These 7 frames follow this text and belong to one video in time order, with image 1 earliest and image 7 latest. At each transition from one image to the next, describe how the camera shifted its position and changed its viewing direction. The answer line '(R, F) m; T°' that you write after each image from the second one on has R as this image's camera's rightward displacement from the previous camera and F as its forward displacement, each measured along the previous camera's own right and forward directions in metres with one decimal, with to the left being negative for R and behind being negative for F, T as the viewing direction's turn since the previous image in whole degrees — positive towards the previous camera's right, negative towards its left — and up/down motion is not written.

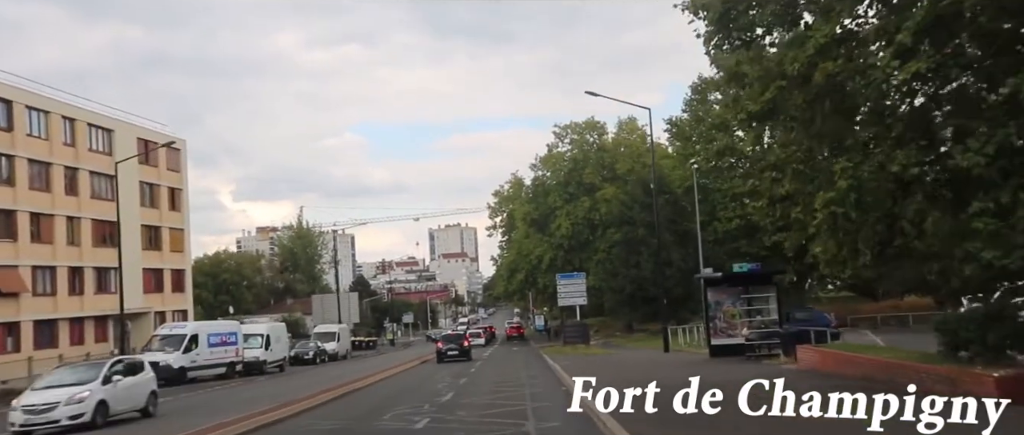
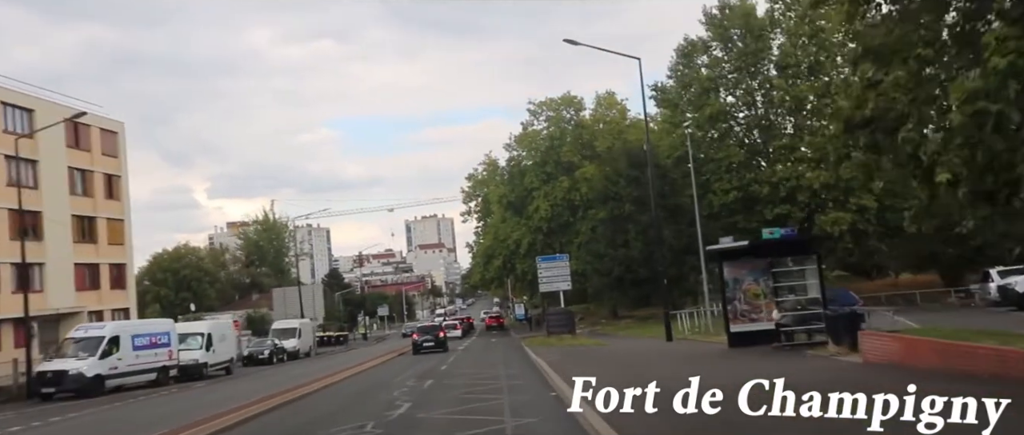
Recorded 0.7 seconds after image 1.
(+0.2, +5.6) m; +2°
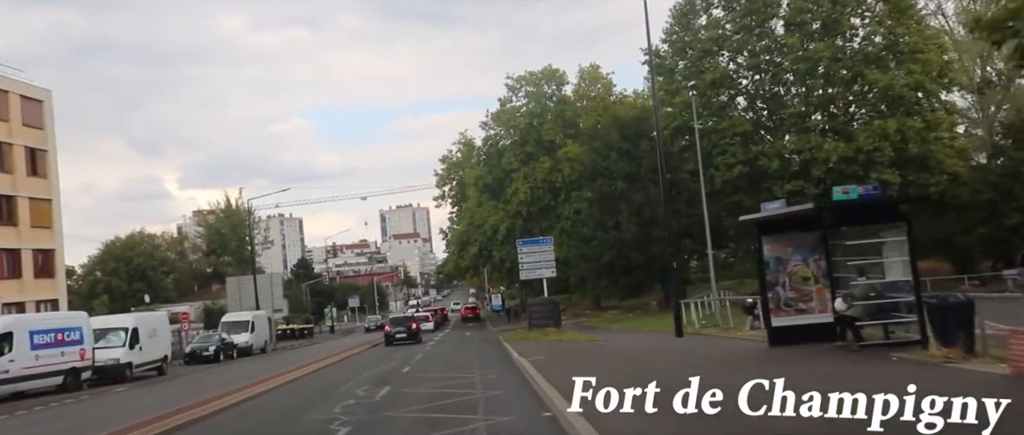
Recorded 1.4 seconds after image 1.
(0.0, +5.6) m; +2°
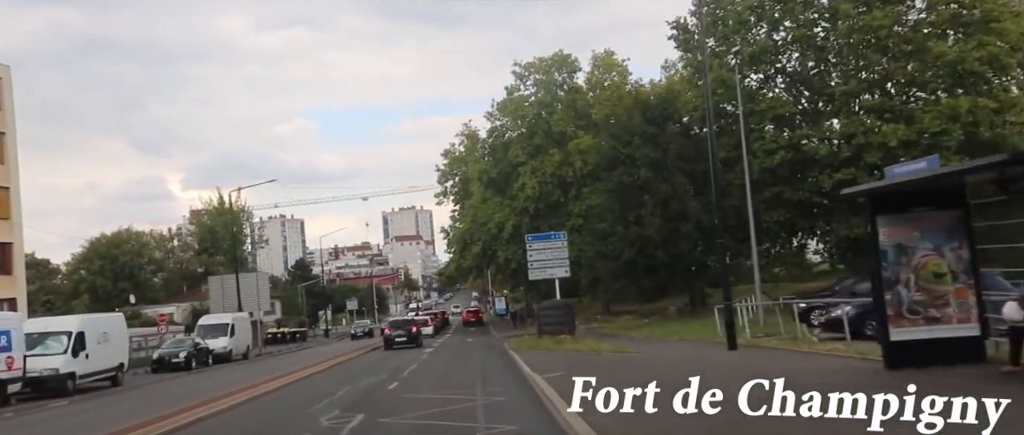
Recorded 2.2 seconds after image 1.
(-0.2, +5.2) m; 0°
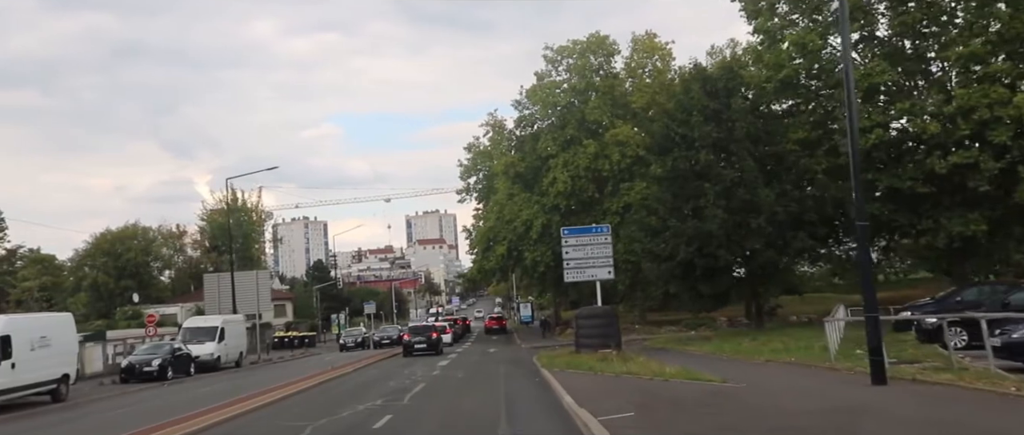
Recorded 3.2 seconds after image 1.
(-0.3, +6.4) m; -2°
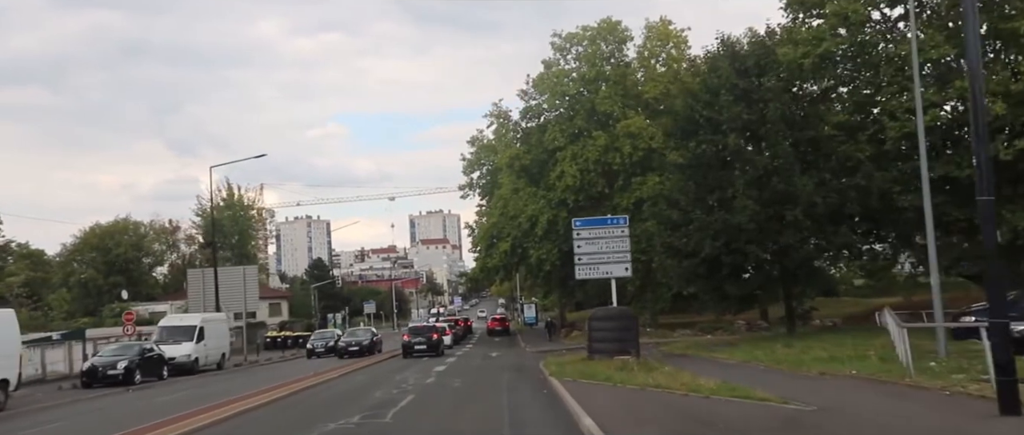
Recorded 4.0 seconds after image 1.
(0.0, +3.4) m; 0°
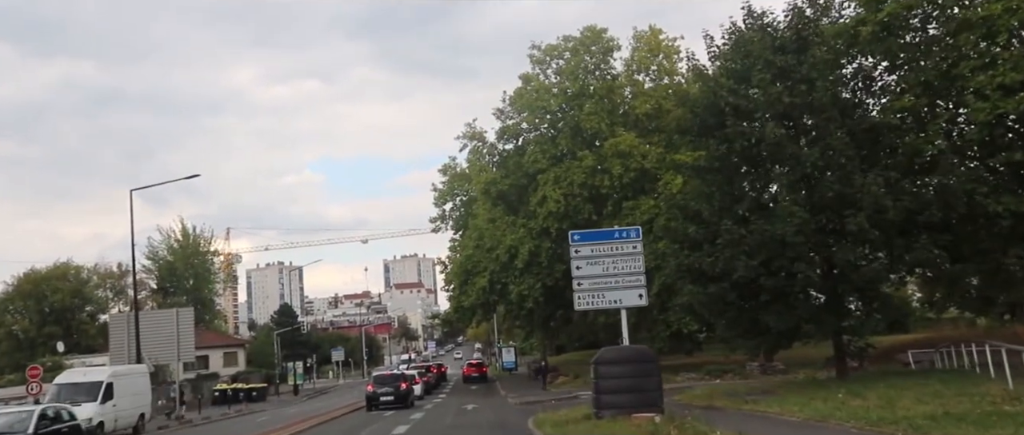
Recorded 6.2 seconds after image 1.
(-0.1, +6.6) m; +2°
